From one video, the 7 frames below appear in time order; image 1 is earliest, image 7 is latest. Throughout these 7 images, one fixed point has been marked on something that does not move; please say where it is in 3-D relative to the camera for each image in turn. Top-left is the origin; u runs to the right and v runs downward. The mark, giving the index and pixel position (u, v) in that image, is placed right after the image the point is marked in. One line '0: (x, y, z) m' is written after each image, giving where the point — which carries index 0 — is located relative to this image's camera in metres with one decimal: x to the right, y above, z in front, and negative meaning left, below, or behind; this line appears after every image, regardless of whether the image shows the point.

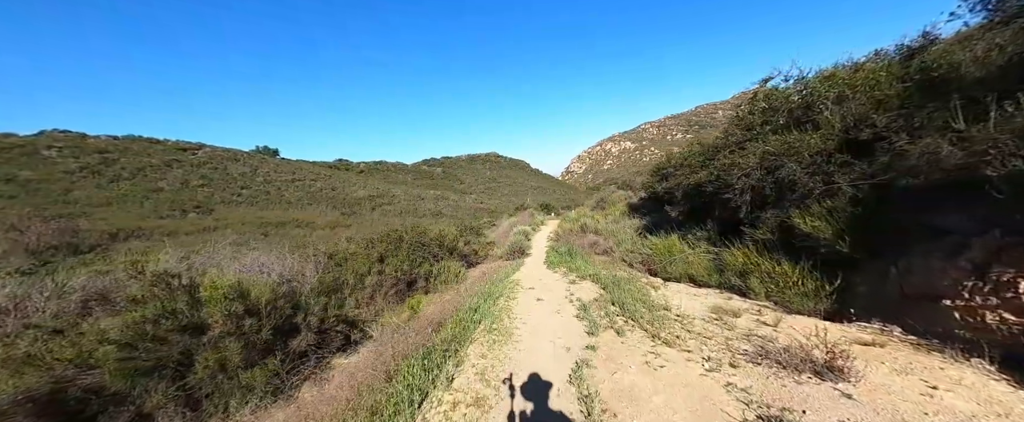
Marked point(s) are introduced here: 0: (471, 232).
0: (-2.1, -1.2, +16.2) m
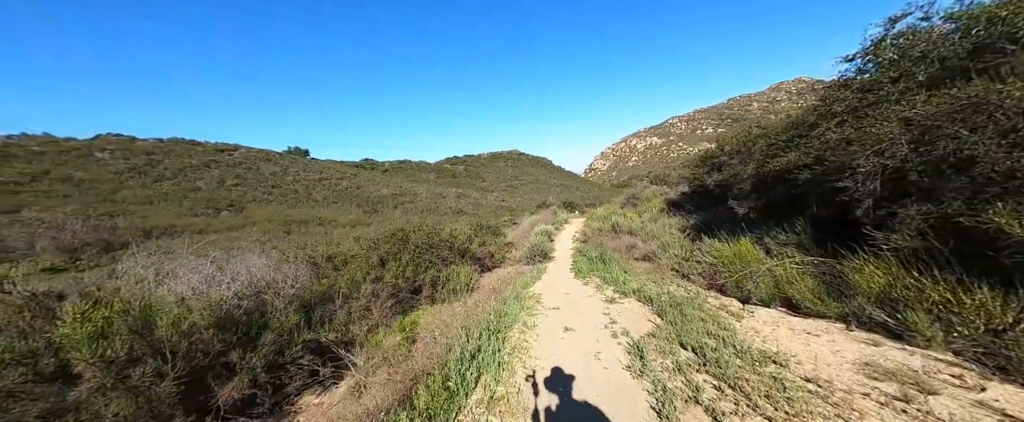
0: (-1.0, -1.0, +14.8) m
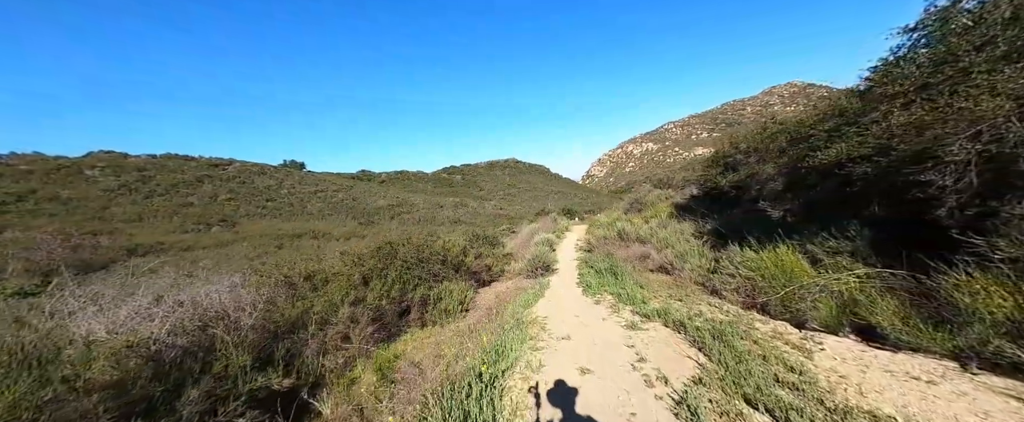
0: (-1.1, -1.5, +13.8) m
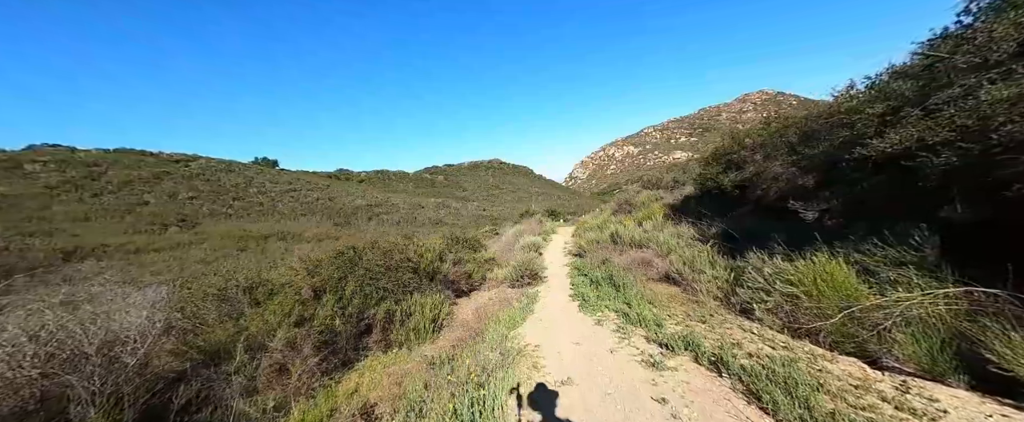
0: (-1.8, -1.5, +12.6) m
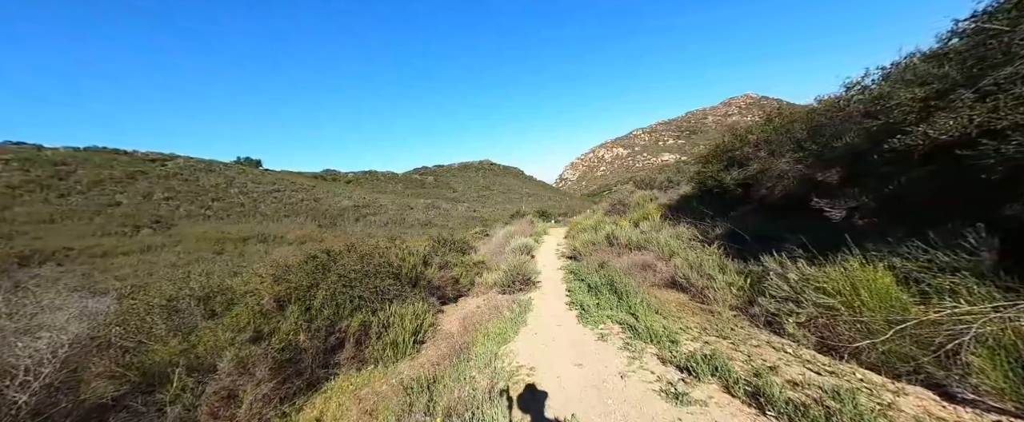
0: (-2.2, -1.5, +11.9) m
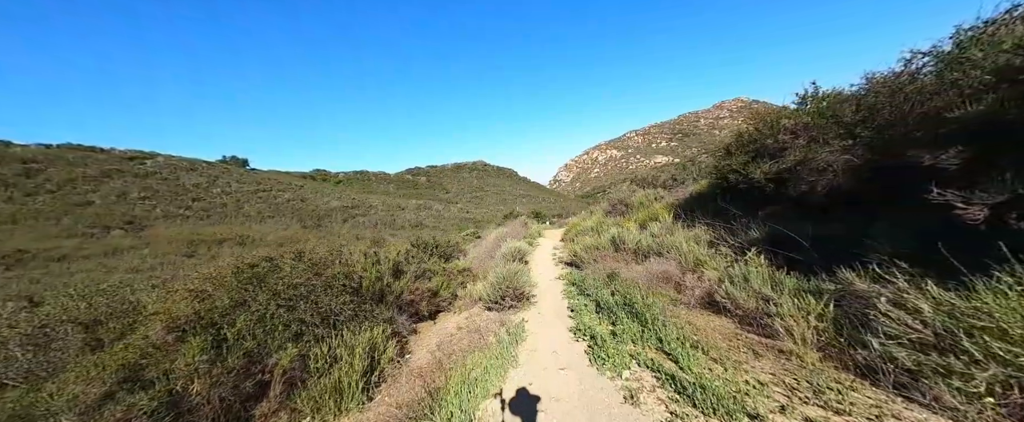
0: (-2.5, -1.5, +10.5) m
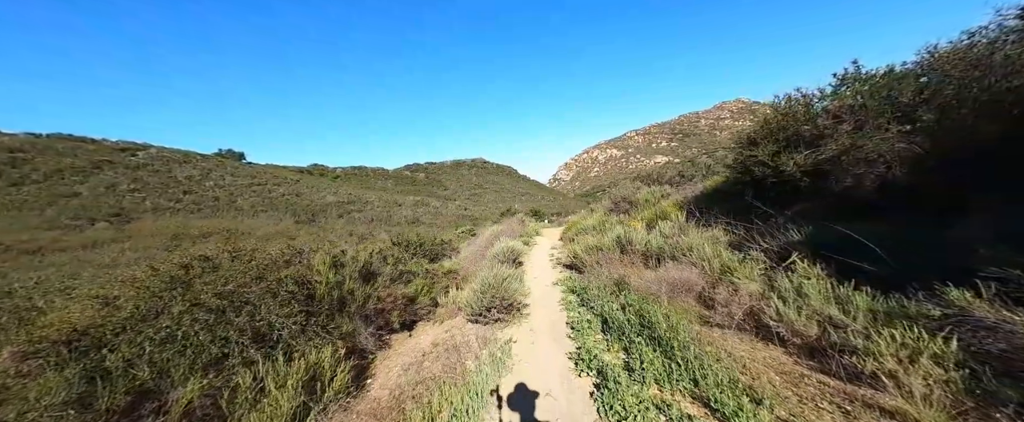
0: (-2.7, -1.3, +9.5) m
